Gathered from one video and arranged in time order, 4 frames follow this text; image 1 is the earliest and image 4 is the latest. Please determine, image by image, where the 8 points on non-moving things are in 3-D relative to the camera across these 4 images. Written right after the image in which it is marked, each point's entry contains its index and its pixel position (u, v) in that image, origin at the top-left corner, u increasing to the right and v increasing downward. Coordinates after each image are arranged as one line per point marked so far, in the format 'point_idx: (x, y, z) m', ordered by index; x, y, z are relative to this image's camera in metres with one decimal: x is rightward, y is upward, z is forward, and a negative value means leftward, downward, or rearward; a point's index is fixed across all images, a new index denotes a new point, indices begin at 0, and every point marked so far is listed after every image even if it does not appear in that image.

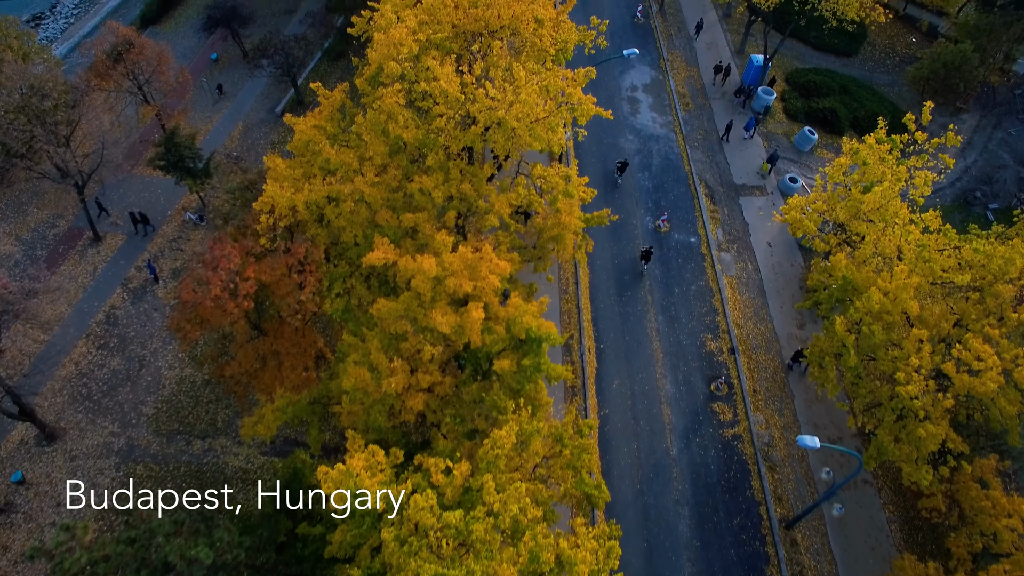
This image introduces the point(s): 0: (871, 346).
0: (+8.3, -1.3, +16.0) m
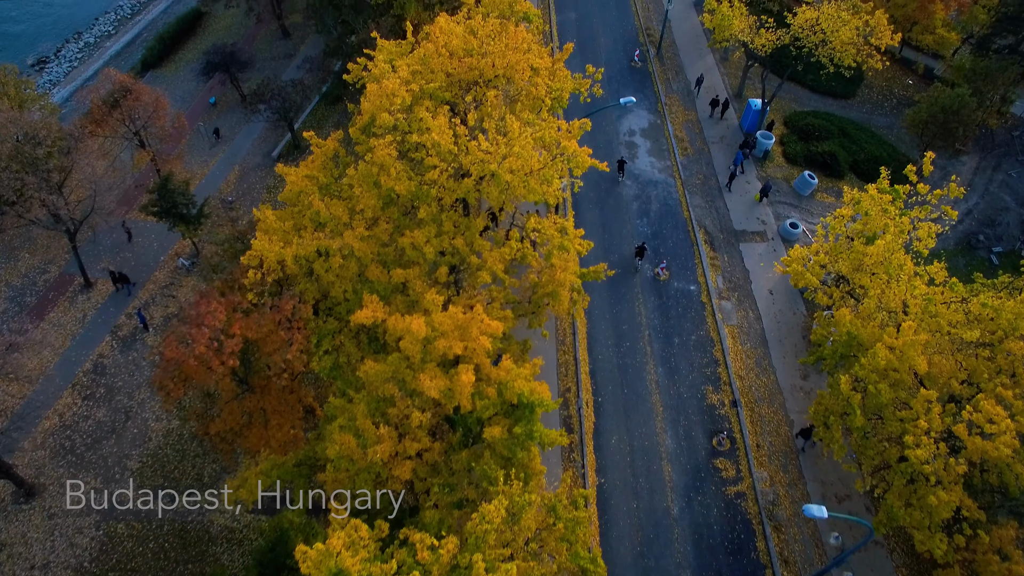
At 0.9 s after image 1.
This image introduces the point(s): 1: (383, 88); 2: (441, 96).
0: (+8.2, -2.6, +15.4) m
1: (-3.4, +5.2, +17.8) m
2: (-1.9, +5.2, +18.8) m
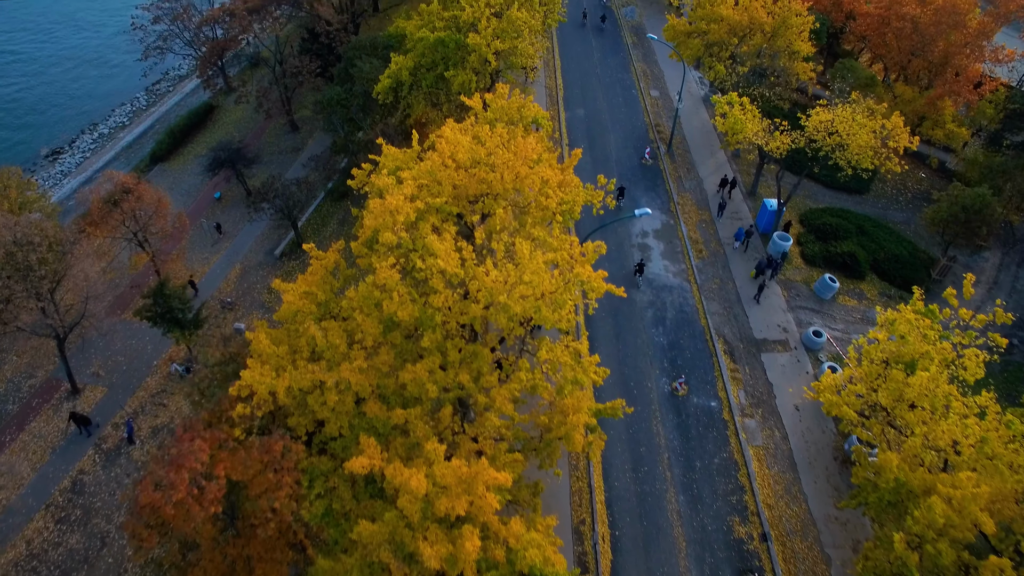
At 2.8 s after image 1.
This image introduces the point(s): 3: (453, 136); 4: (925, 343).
0: (+8.4, -5.5, +13.7) m
1: (-3.1, +2.1, +17.0) m
2: (-1.7, +2.0, +17.9) m
3: (-1.7, +4.4, +19.8) m
4: (+10.1, -1.3, +16.8) m
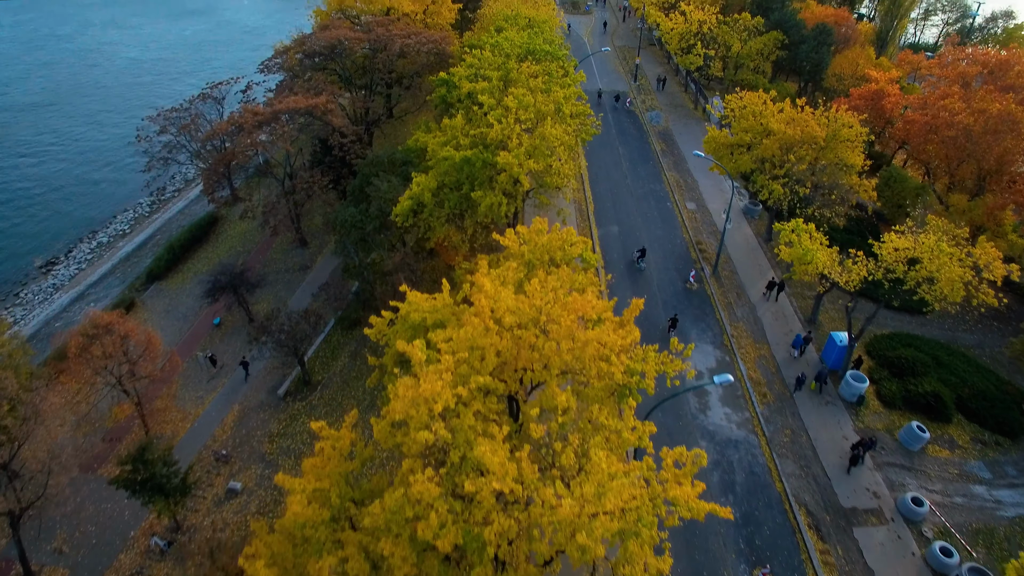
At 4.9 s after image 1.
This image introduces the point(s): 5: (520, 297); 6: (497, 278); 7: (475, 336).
0: (+9.7, -9.1, +9.4) m
1: (-1.8, -2.0, +13.6) m
2: (-0.4, -2.2, +14.5) m
3: (-0.5, 0.0, +16.6) m
4: (+11.4, -5.3, +13.1) m
5: (+0.2, -0.2, +16.7) m
6: (-0.4, +0.3, +17.5) m
7: (-0.8, -1.1, +15.1) m
